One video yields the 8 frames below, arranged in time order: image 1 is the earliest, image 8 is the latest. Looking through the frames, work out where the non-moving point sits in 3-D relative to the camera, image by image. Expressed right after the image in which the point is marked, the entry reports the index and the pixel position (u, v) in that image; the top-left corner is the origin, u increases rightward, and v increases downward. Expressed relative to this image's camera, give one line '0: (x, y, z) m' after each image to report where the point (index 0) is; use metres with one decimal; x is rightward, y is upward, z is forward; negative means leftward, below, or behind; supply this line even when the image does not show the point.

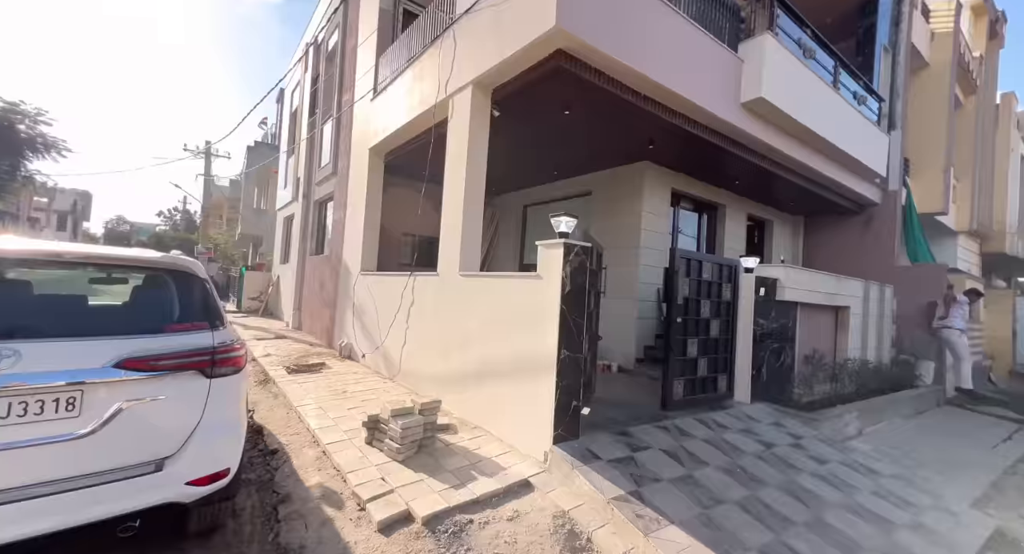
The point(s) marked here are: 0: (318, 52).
0: (-4.7, +5.6, +11.0) m
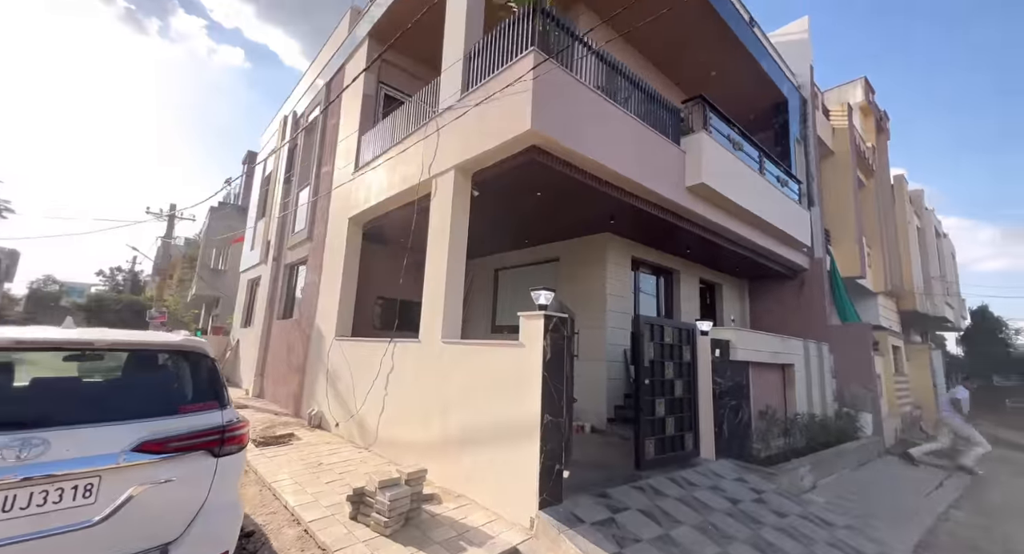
0: (-5.6, +3.9, +11.5) m
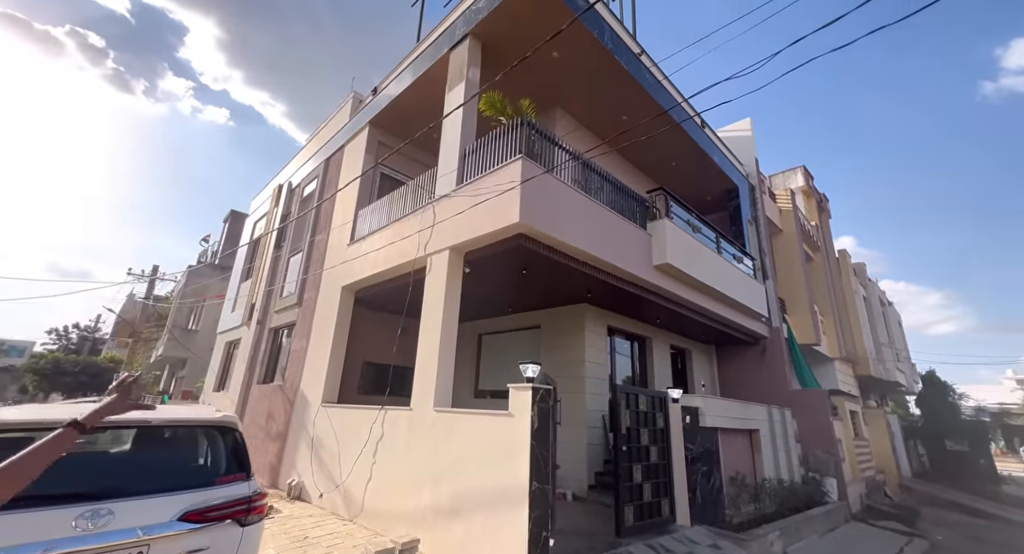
0: (-6.1, +2.2, +12.1) m
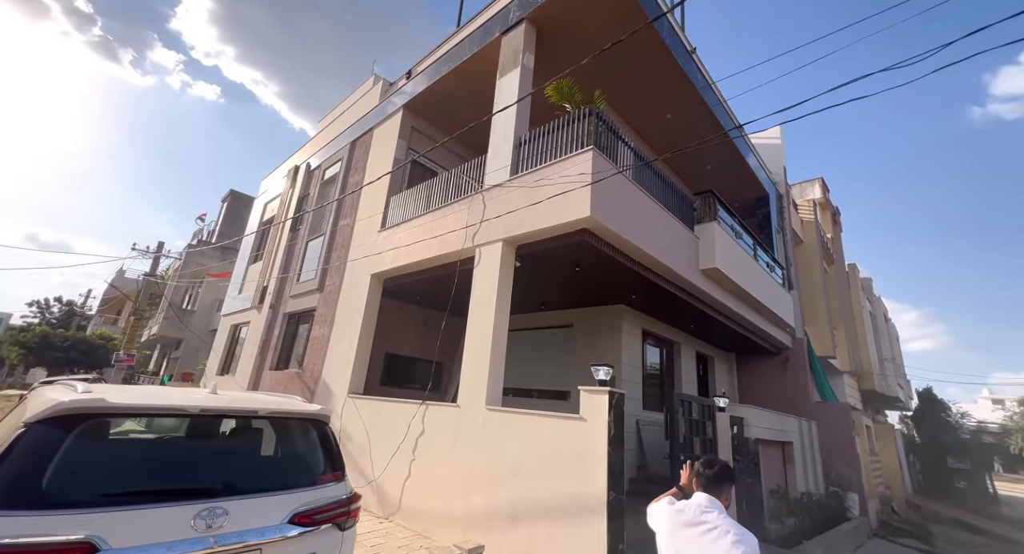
0: (-5.3, +2.7, +11.7) m
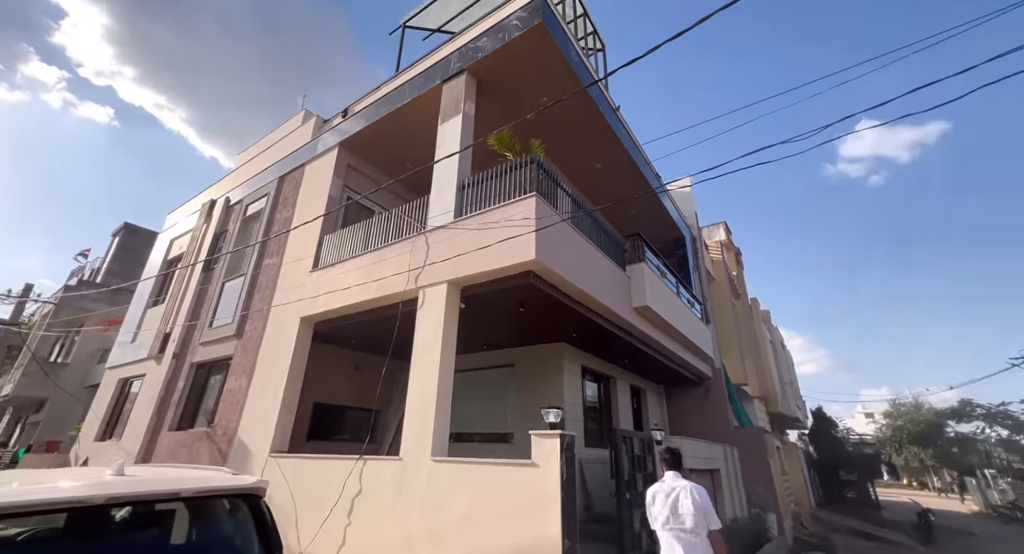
0: (-7.0, +1.6, +10.8) m
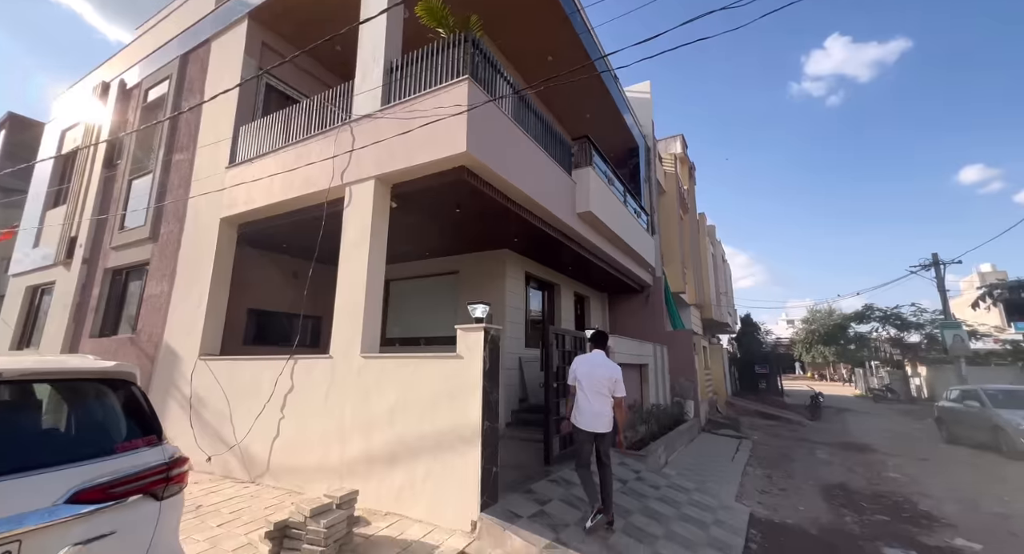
0: (-8.2, +3.8, +9.5) m
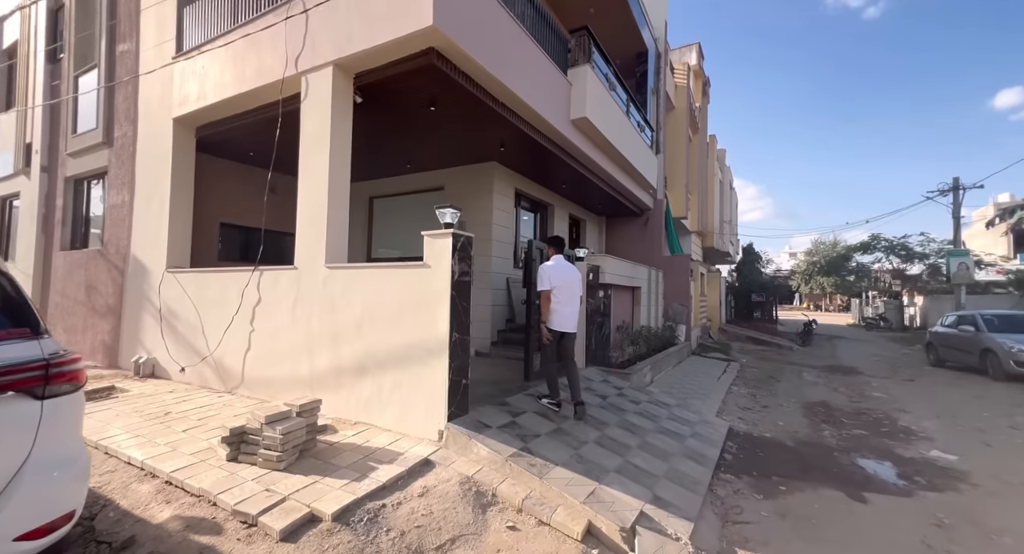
0: (-8.4, +5.5, +8.4) m
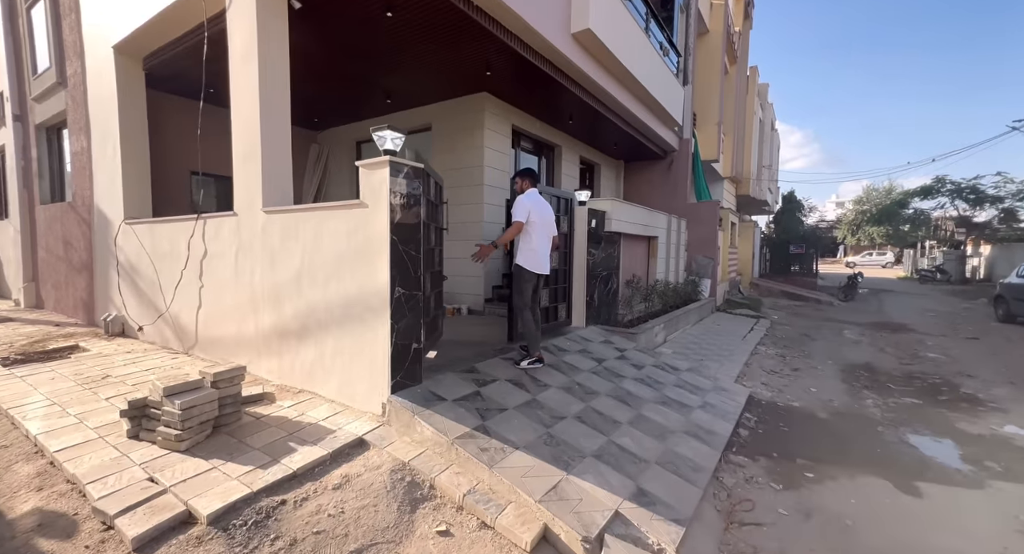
0: (-8.5, +6.3, +7.6) m
